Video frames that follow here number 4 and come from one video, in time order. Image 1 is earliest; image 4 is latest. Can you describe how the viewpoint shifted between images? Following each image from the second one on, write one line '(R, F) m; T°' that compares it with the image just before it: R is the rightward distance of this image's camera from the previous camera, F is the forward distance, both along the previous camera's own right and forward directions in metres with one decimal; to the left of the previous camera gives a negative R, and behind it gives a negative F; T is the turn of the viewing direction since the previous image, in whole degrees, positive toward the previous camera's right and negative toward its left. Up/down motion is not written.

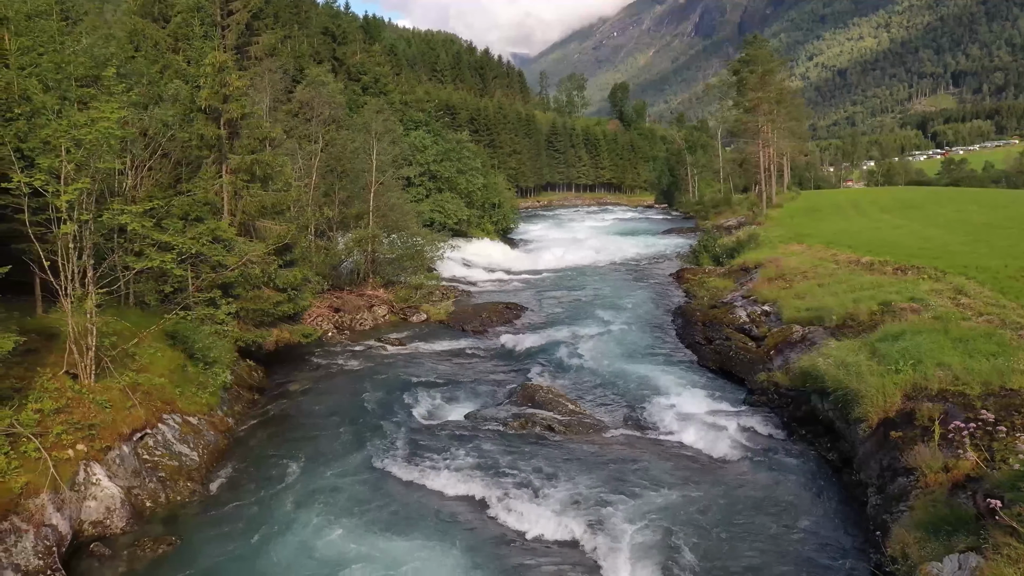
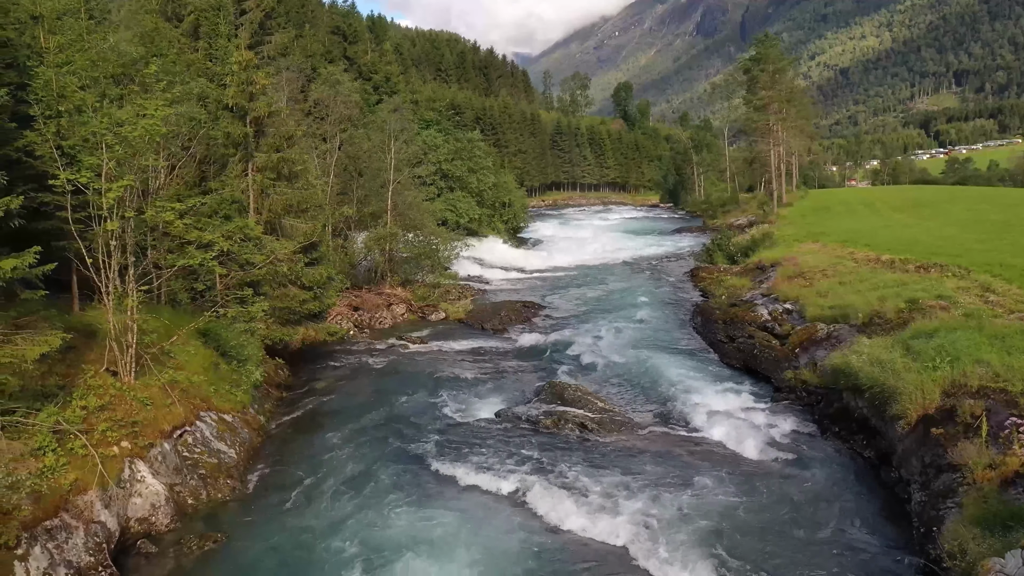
(-1.0, 0.0) m; 0°
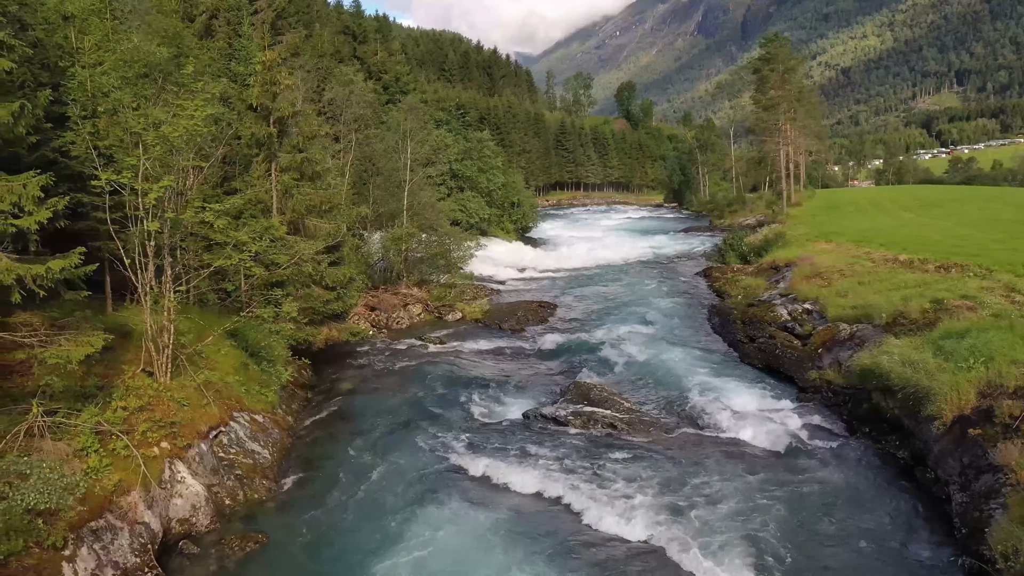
(-0.9, 0.0) m; 0°
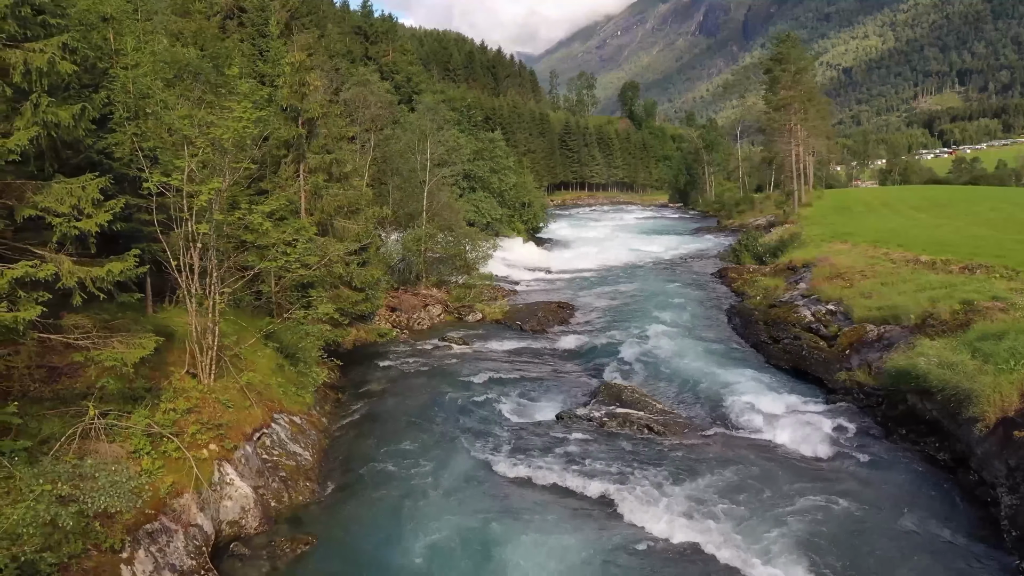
(-1.1, 0.0) m; 0°
